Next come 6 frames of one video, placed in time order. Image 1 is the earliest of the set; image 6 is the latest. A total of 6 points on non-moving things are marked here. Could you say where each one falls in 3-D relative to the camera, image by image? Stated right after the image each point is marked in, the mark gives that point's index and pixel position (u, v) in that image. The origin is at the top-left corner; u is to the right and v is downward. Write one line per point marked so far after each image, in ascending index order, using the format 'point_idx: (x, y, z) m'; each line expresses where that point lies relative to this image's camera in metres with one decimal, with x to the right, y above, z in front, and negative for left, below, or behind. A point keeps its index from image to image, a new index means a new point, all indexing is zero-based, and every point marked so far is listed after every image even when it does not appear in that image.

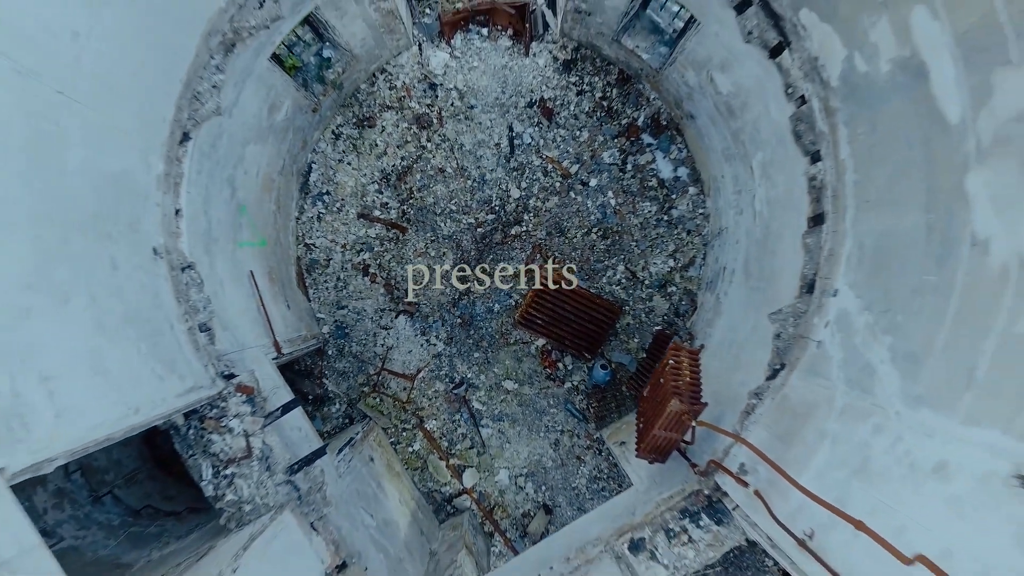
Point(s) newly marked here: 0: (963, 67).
0: (+1.0, +0.5, +2.0) m
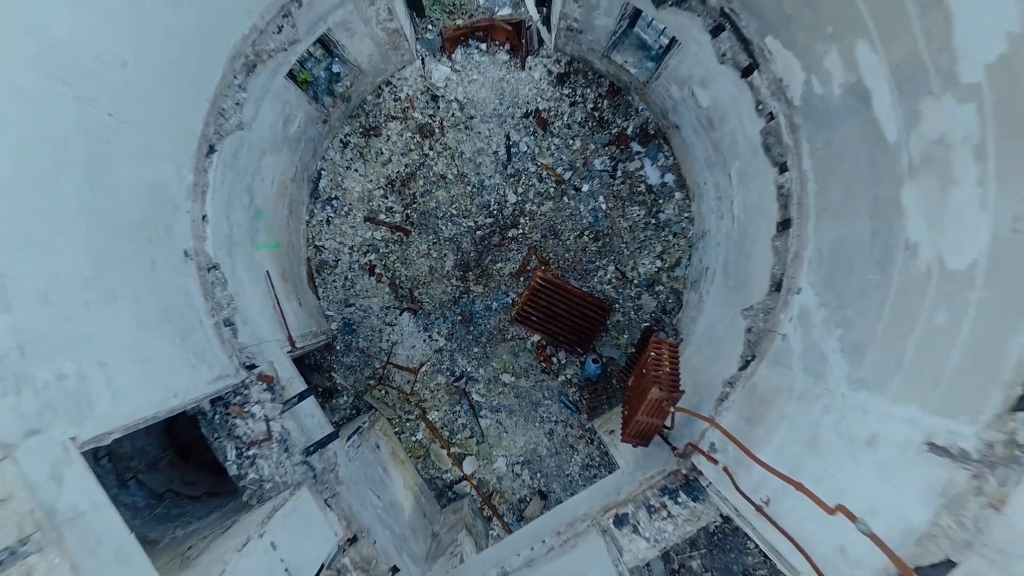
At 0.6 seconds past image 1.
0: (+1.0, +0.5, +2.3) m
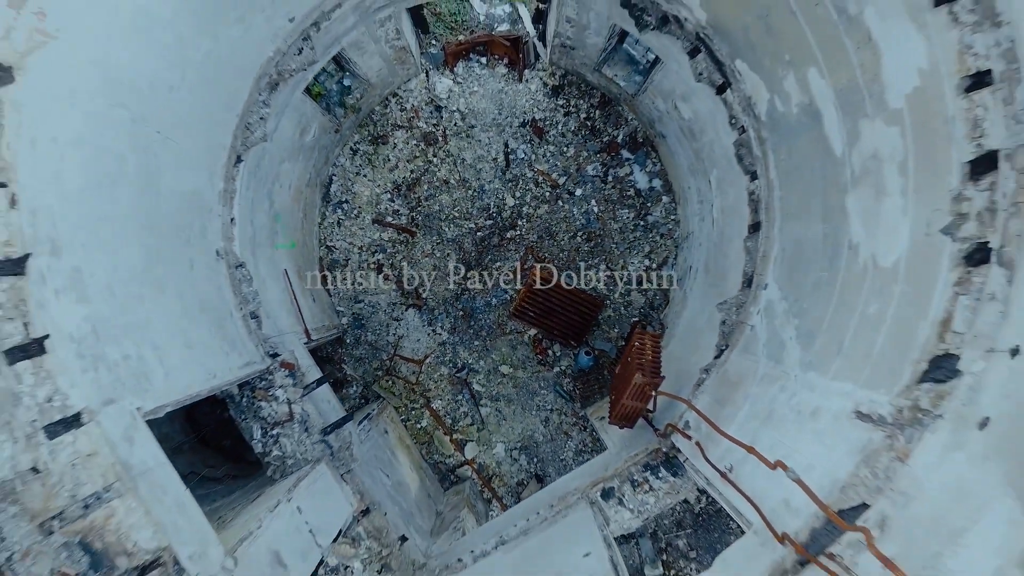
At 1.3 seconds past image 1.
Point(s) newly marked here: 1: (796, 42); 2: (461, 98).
0: (+1.0, +0.5, +2.6) m
1: (+0.9, +0.8, +2.7) m
2: (-0.3, +1.1, +4.8) m
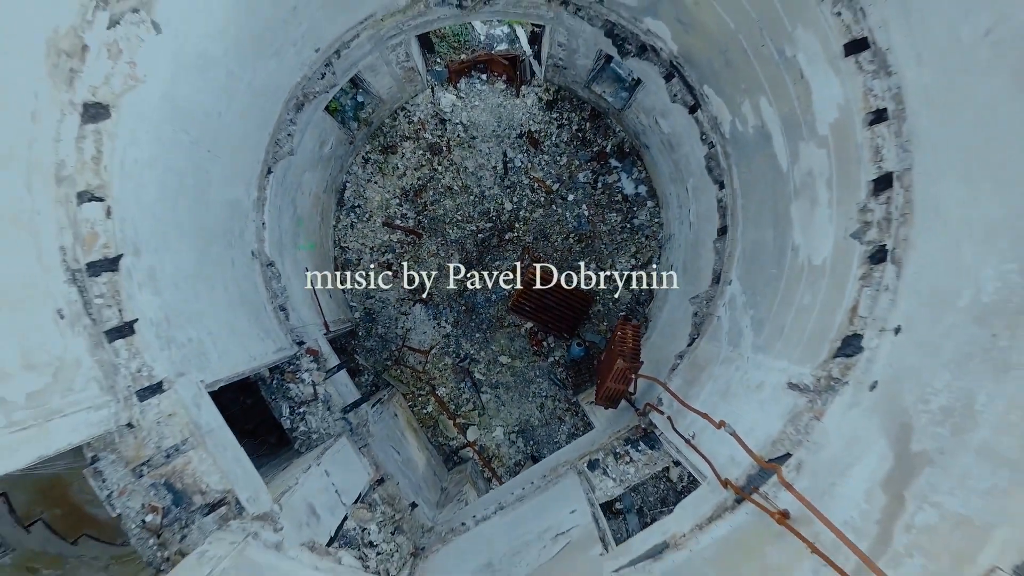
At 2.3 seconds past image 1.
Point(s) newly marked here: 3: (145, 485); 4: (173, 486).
0: (+1.0, +0.6, +3.1) m
1: (+0.9, +0.8, +3.2) m
2: (-0.3, +1.1, +5.3) m
3: (-1.1, -0.6, +2.6) m
4: (-1.0, -0.6, +2.6) m
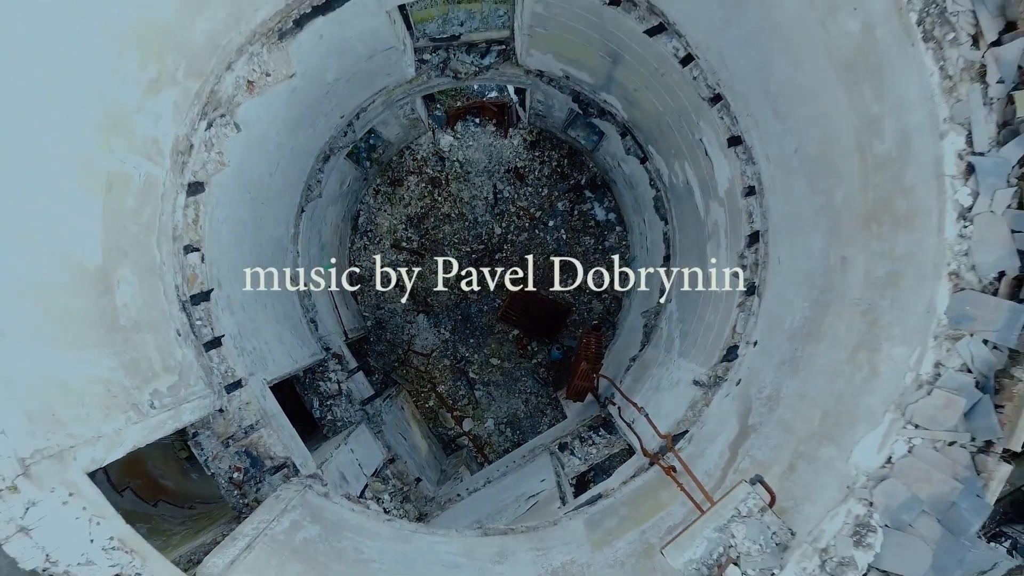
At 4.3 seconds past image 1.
0: (+0.9, +0.5, +4.1) m
1: (+0.8, +0.7, +4.2) m
2: (-0.4, +1.0, +6.3) m
3: (-1.2, -0.7, +3.6) m
4: (-1.1, -0.7, +3.6) m
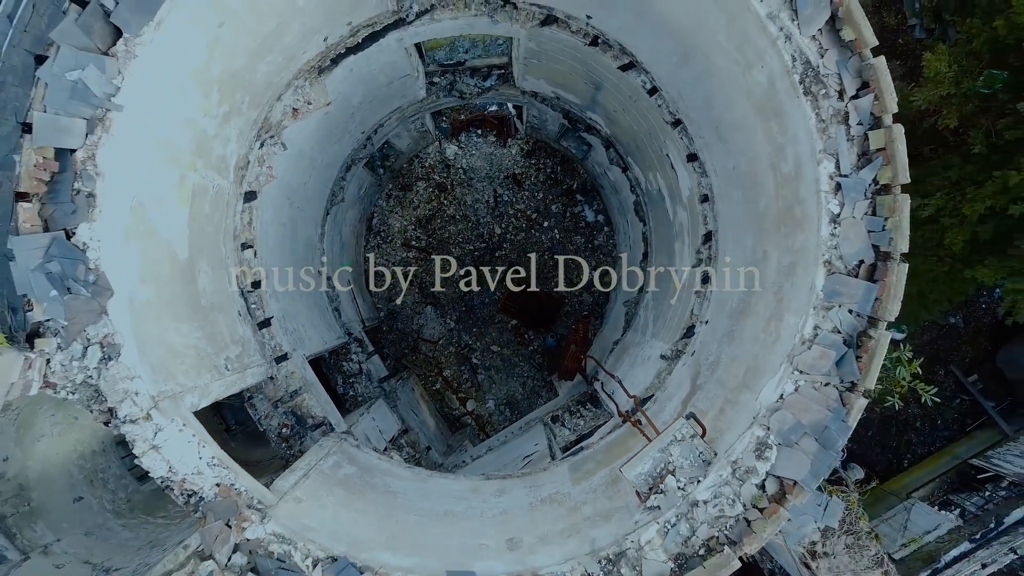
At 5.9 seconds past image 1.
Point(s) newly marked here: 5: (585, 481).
0: (+0.9, +0.5, +4.9) m
1: (+0.8, +0.8, +5.0) m
2: (-0.4, +1.1, +7.1) m
3: (-1.2, -0.6, +4.3) m
4: (-1.1, -0.6, +4.4) m
5: (+0.3, -0.9, +3.8) m
